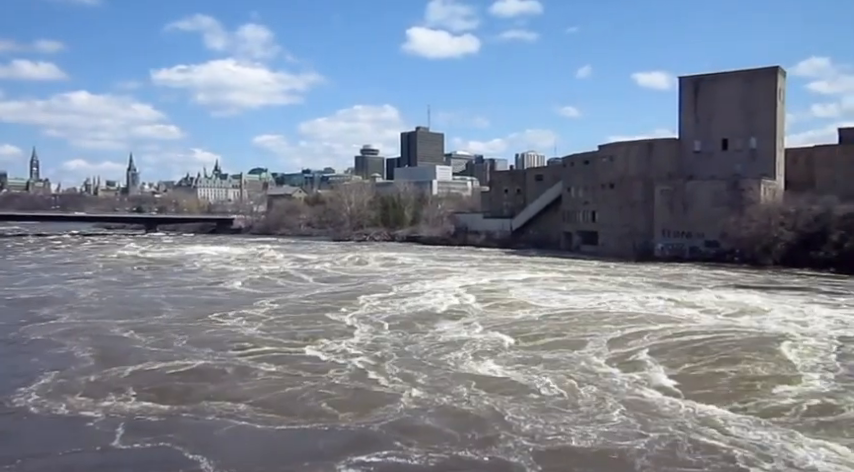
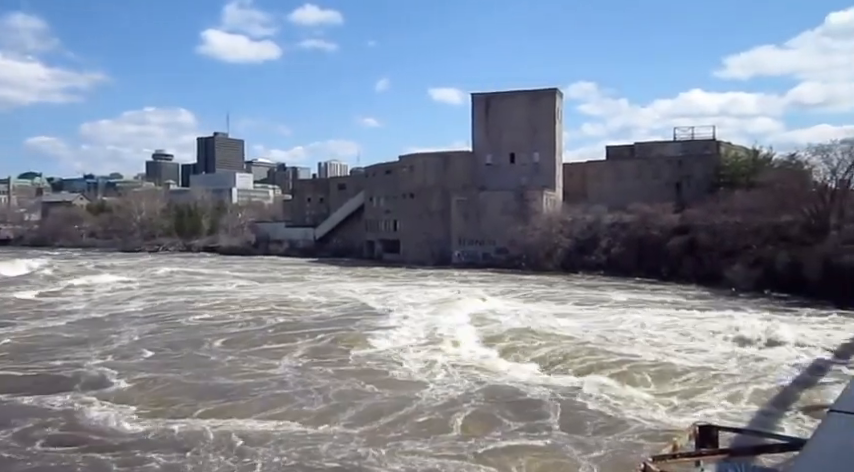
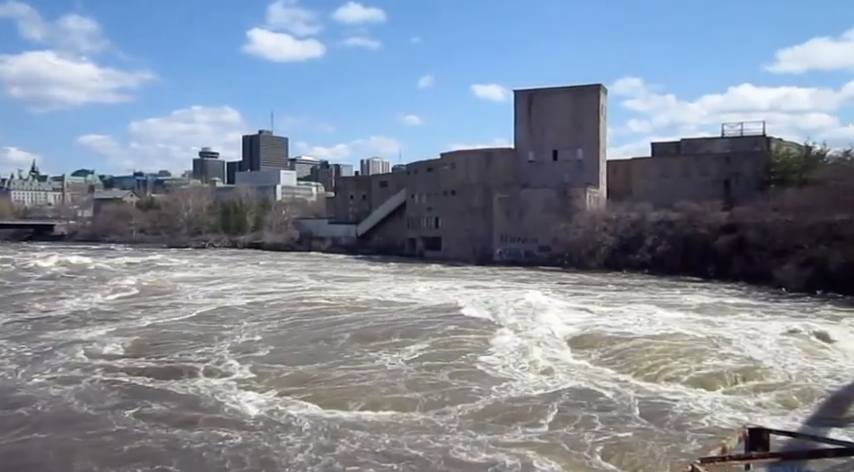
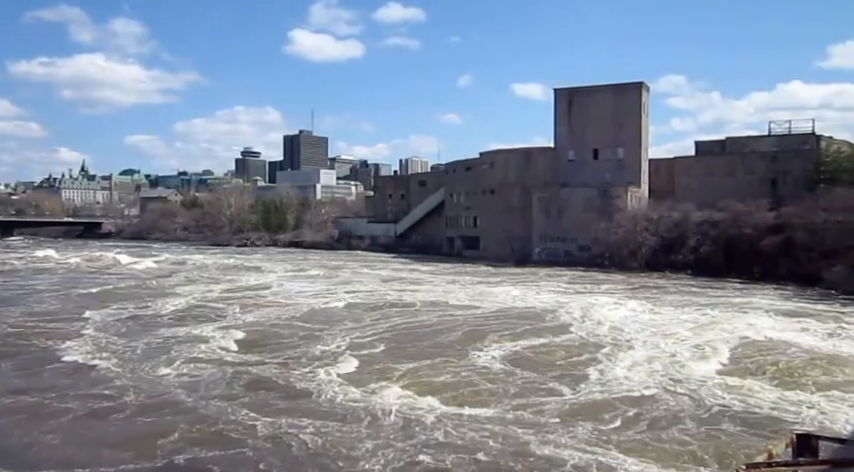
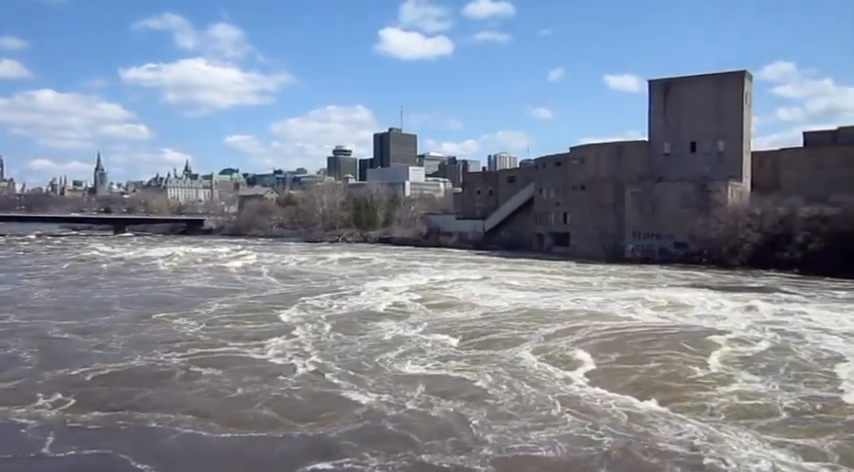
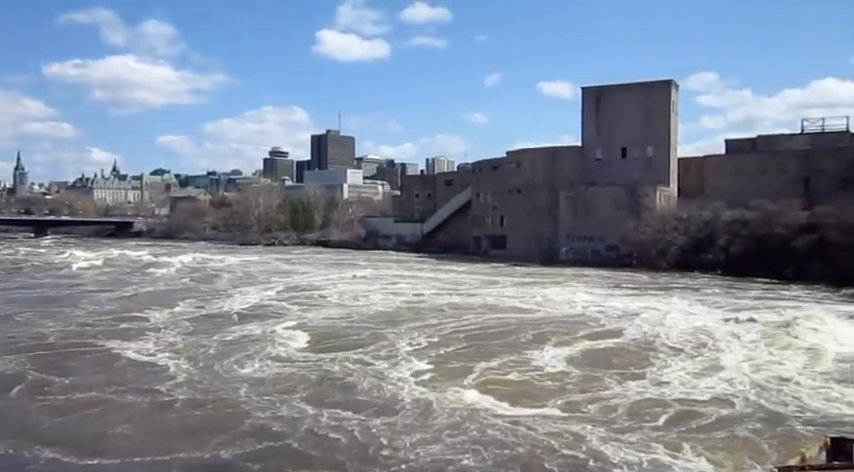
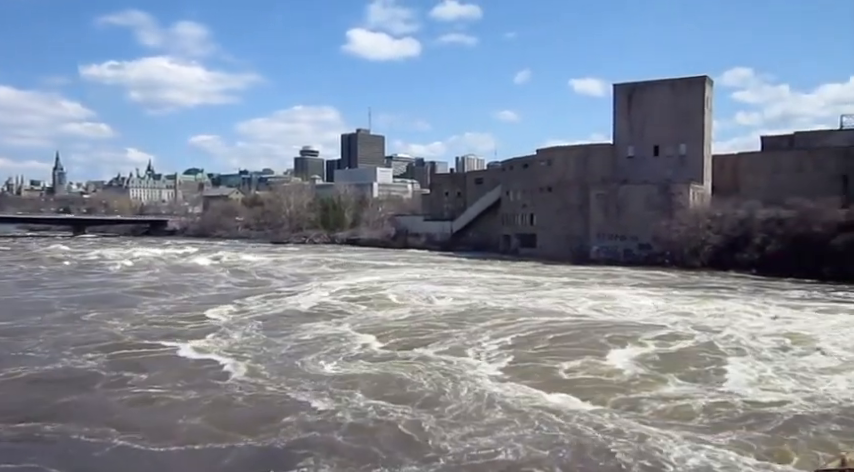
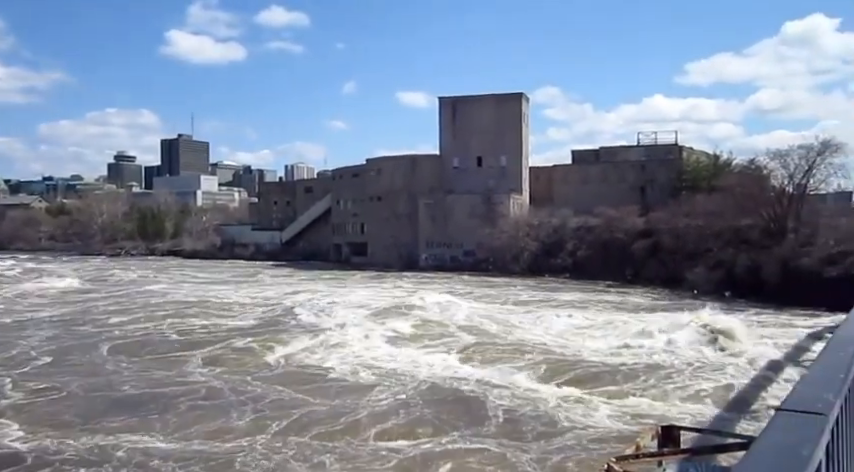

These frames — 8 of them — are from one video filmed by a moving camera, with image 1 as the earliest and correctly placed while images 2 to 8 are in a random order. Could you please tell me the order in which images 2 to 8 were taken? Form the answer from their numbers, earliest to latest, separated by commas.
5, 7, 6, 4, 3, 2, 8
